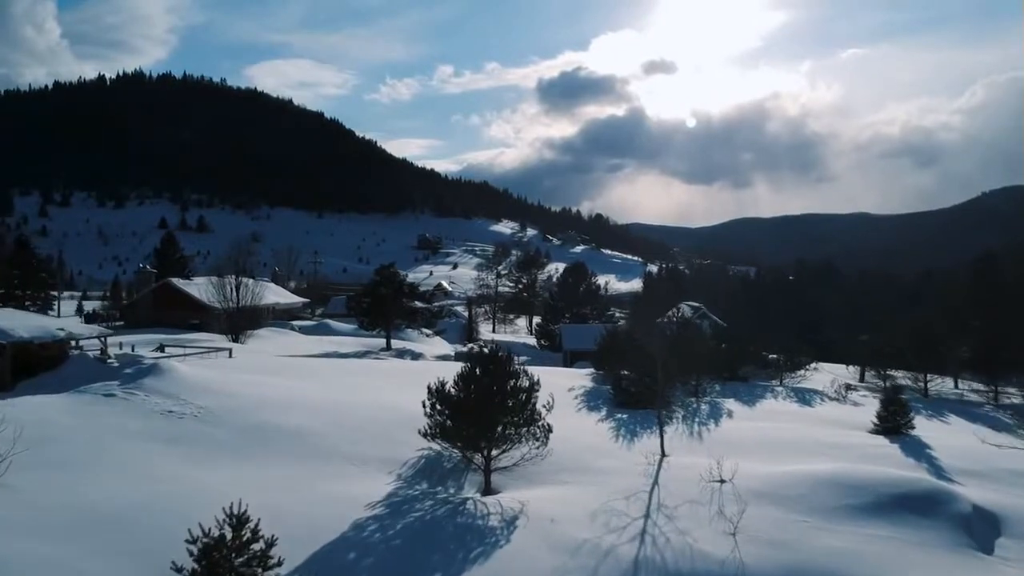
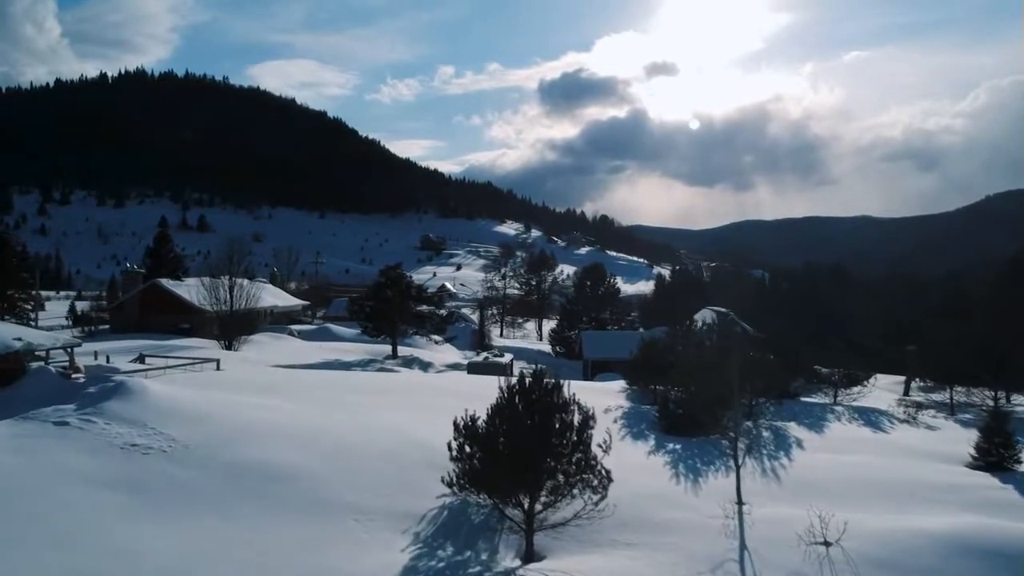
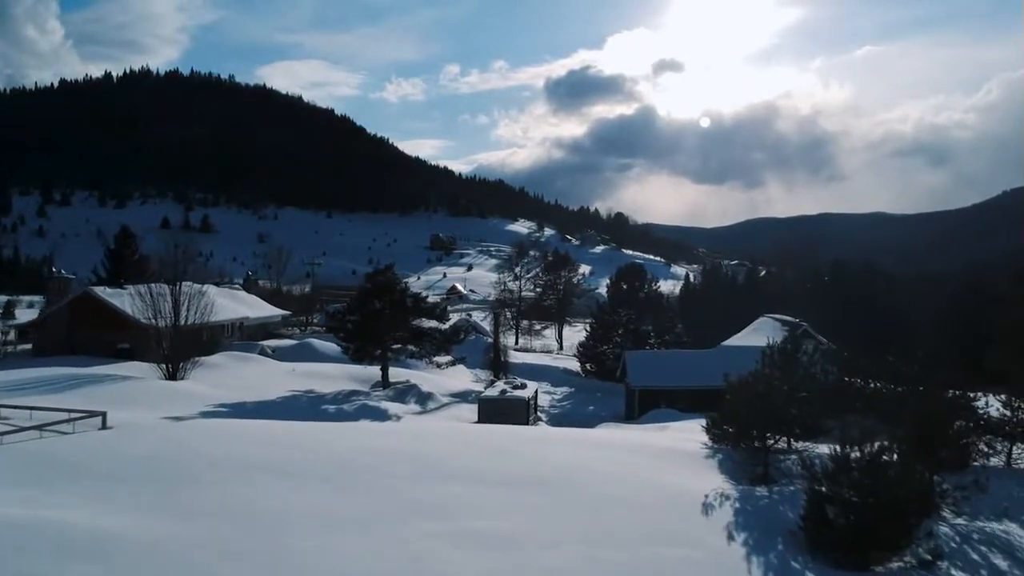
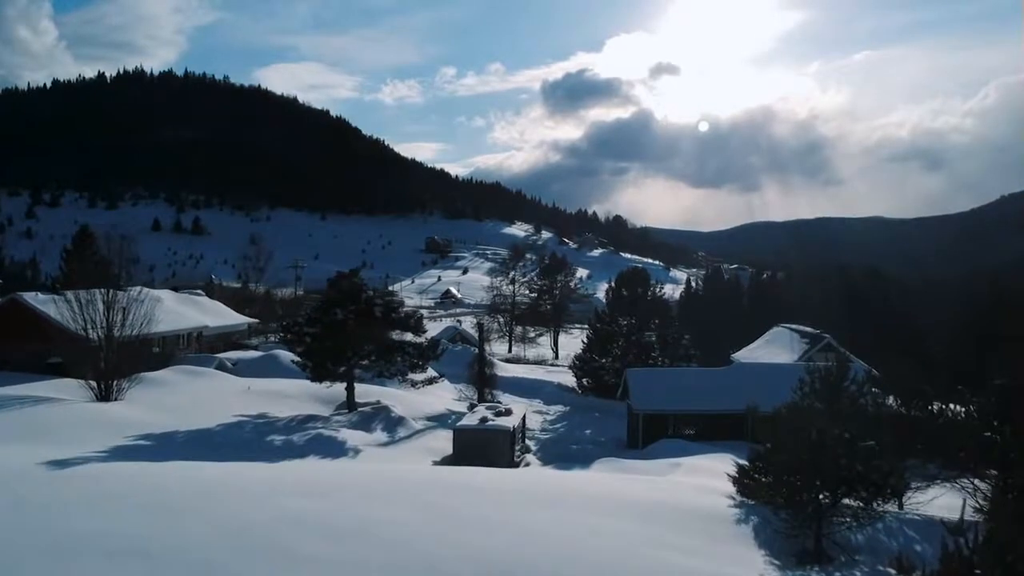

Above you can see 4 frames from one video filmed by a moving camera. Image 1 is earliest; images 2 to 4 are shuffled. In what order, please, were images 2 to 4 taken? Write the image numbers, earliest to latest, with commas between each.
2, 3, 4
